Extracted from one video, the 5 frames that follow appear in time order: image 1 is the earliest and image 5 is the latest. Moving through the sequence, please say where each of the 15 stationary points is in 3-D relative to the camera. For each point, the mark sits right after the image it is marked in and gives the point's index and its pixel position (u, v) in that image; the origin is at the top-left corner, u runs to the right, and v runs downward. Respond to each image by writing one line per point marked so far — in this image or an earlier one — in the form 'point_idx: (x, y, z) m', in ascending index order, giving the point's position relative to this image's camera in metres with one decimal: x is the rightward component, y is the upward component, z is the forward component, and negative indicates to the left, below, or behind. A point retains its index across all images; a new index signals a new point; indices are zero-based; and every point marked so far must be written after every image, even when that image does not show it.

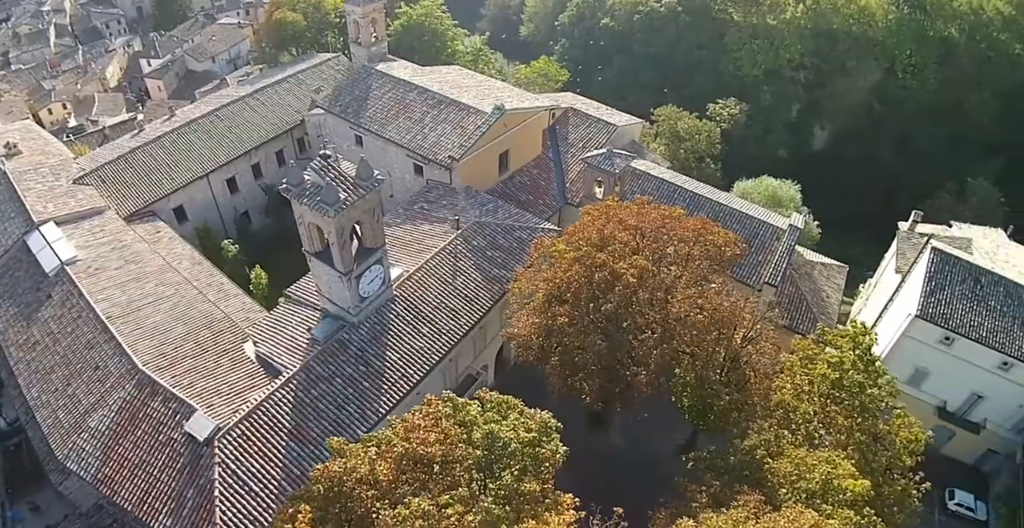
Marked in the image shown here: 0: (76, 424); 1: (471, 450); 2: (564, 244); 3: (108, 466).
0: (-11.9, -4.4, +16.5) m
1: (-0.8, -3.5, +11.4) m
2: (+1.4, +0.5, +17.3) m
3: (-10.4, -5.2, +15.5) m
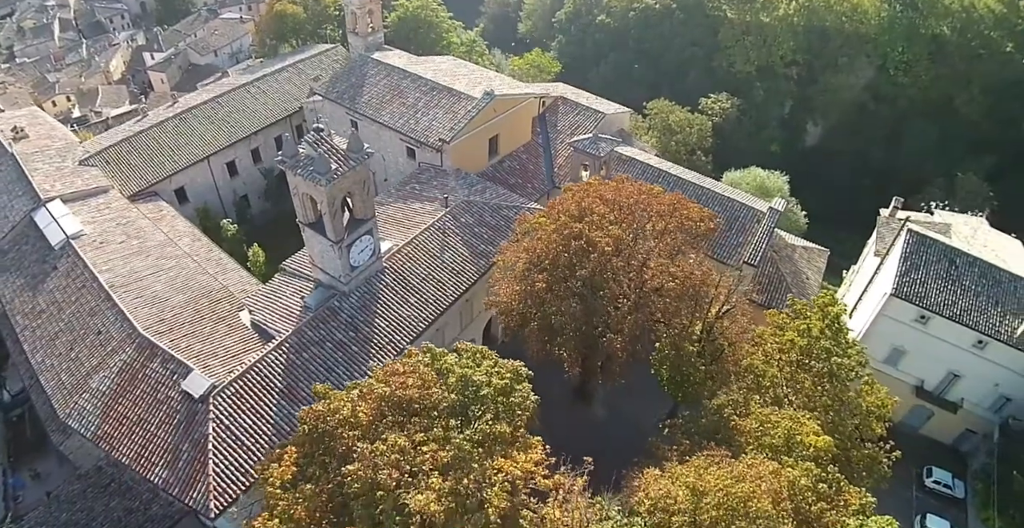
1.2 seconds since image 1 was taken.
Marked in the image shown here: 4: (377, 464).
0: (-12.4, -3.5, +17.3) m
1: (-1.3, -2.6, +12.2) m
2: (+1.0, +1.3, +18.1) m
3: (-10.9, -4.3, +16.2) m
4: (-2.4, -3.6, +11.1) m
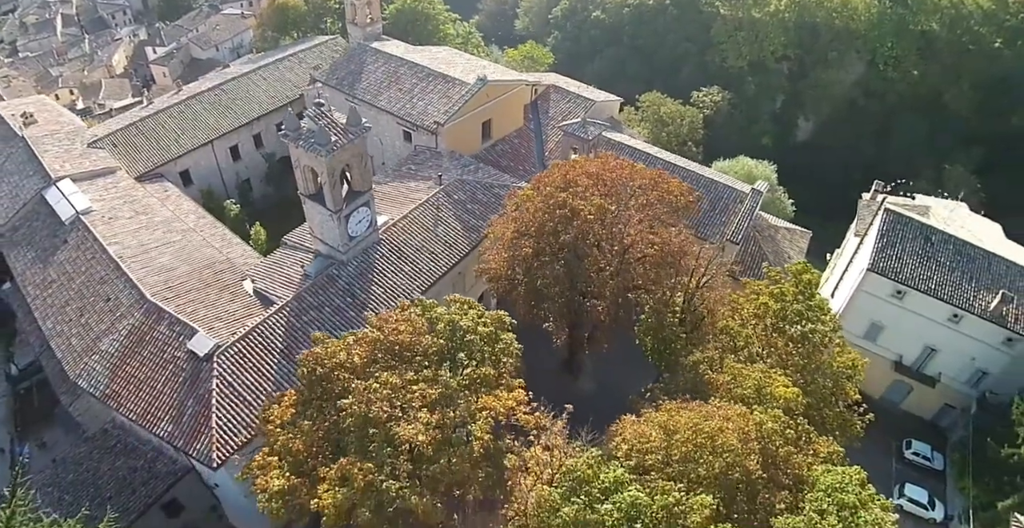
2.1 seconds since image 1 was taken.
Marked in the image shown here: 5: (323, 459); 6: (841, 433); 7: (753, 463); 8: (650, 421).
0: (-12.8, -2.5, +18.2) m
1: (-1.7, -1.7, +13.1) m
2: (+0.6, +2.3, +19.0) m
3: (-11.2, -3.4, +17.1) m
4: (-2.7, -2.6, +12.0) m
5: (-3.7, -3.8, +11.9) m
6: (+9.2, -4.7, +16.7) m
7: (+4.8, -3.9, +11.8) m
8: (+3.0, -3.5, +13.2) m
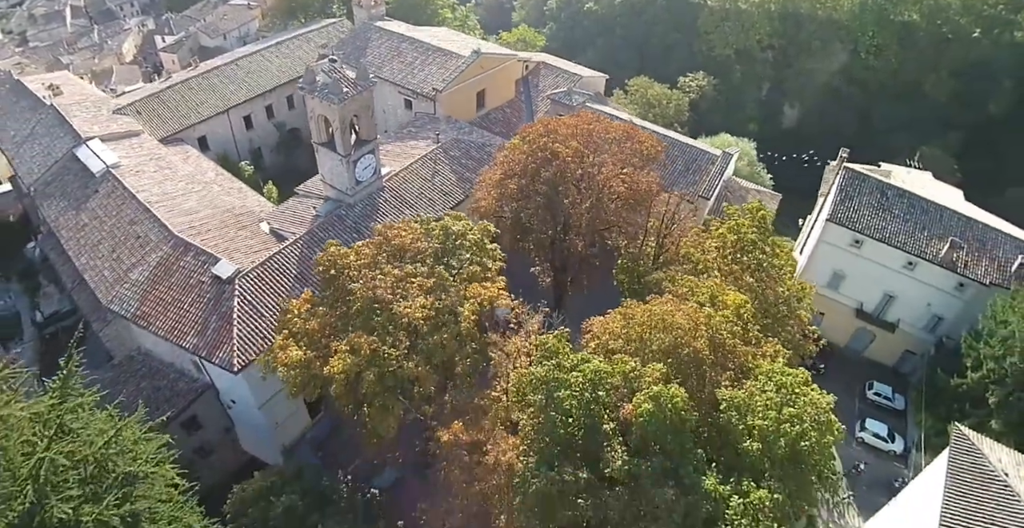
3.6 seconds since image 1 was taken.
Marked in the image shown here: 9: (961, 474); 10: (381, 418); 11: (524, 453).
0: (-13.2, -0.5, +20.3) m
1: (-2.1, +0.4, +15.2) m
2: (+0.2, +4.4, +21.2) m
3: (-11.6, -1.3, +19.3) m
4: (-3.2, -0.5, +14.1) m
5: (-4.2, -1.7, +14.1) m
6: (+8.8, -2.6, +18.8) m
7: (+4.3, -1.8, +14.0) m
8: (+2.6, -1.4, +15.3) m
9: (+13.3, -6.2, +17.7) m
10: (-2.9, -3.4, +13.6) m
11: (+0.2, -3.9, +12.6) m
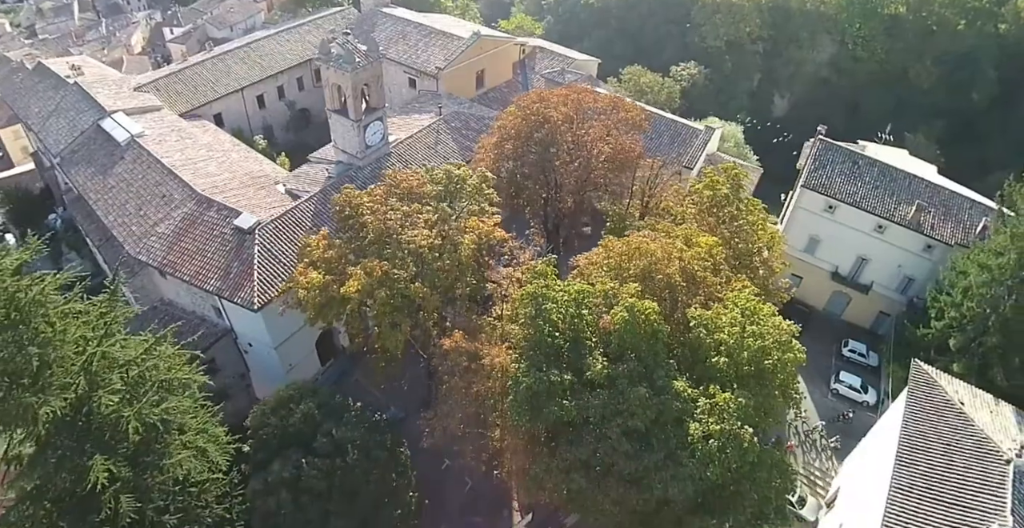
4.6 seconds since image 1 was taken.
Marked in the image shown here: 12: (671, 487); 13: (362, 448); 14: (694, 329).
0: (-13.3, +1.2, +22.1) m
1: (-2.2, +2.1, +17.0) m
2: (+0.1, +6.0, +23.0) m
3: (-11.8, +0.3, +21.0) m
4: (-3.3, +1.2, +15.9) m
5: (-4.3, 0.0, +15.9) m
6: (+8.6, -1.0, +20.6) m
7: (+4.2, -0.2, +15.8) m
8: (+2.5, +0.3, +17.1) m
9: (+13.2, -4.5, +19.5) m
10: (-3.1, -1.8, +15.4) m
11: (+0.1, -2.2, +14.4) m
12: (+3.5, -4.9, +13.3) m
13: (-4.0, -4.8, +16.1) m
14: (+4.7, -1.7, +15.4) m
